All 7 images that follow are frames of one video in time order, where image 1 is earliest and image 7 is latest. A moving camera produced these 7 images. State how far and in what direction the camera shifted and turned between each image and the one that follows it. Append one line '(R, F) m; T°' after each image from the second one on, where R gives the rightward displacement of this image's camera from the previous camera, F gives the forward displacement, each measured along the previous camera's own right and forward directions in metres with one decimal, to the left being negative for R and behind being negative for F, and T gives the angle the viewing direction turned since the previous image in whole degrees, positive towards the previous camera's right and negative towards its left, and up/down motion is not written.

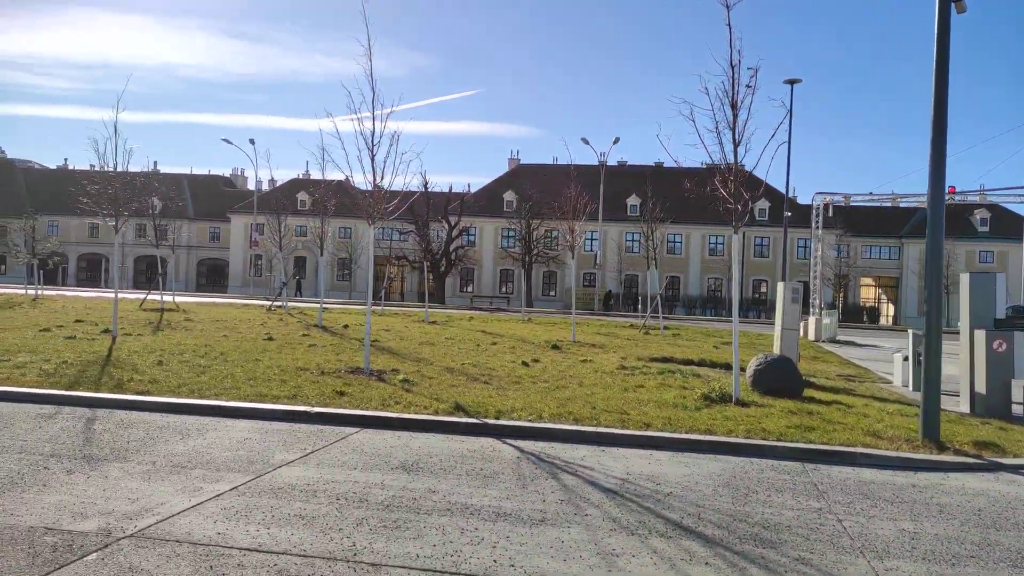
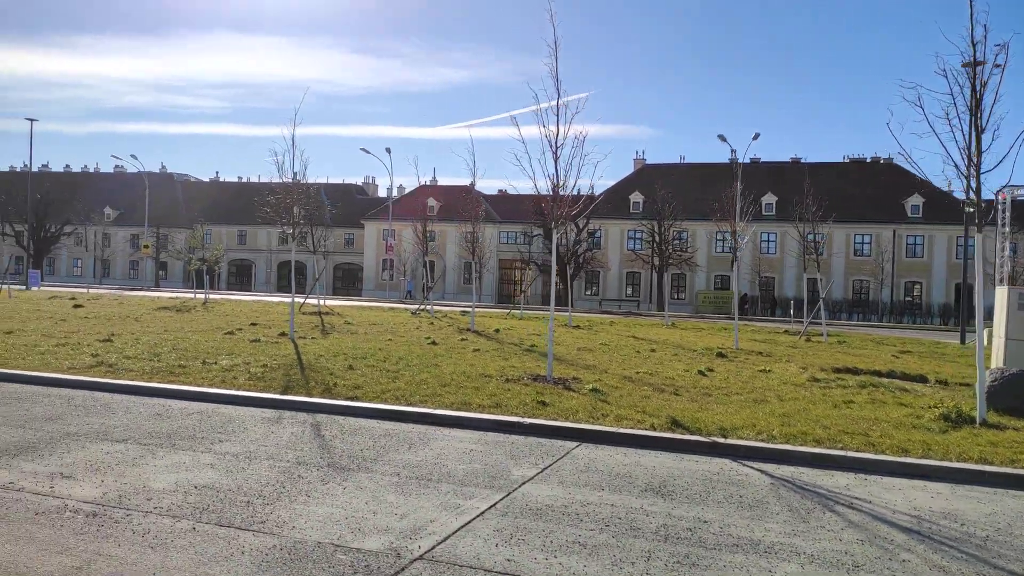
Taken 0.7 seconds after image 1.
(-1.2, +0.3) m; -9°
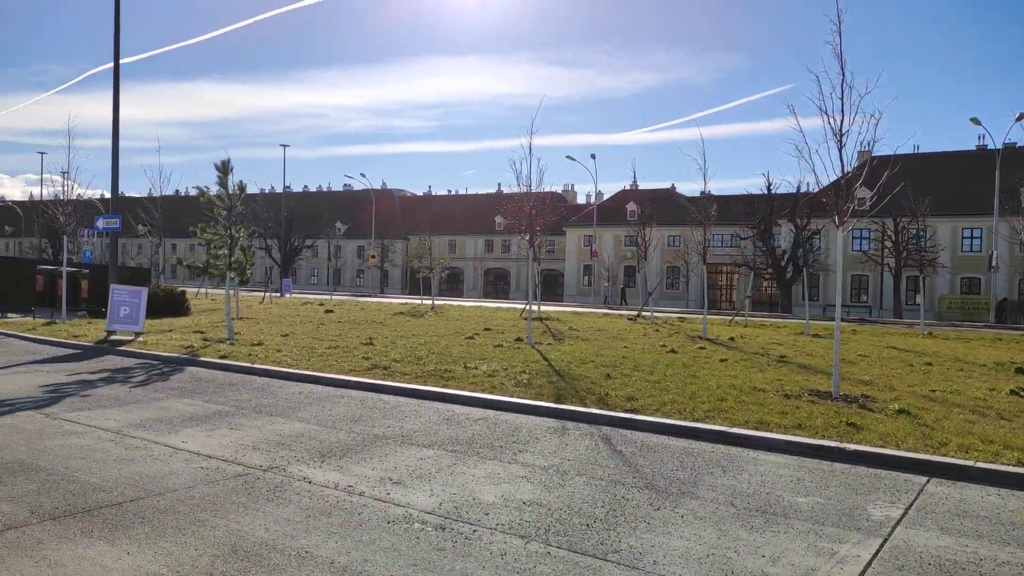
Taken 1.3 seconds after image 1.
(-1.1, +0.4) m; -16°
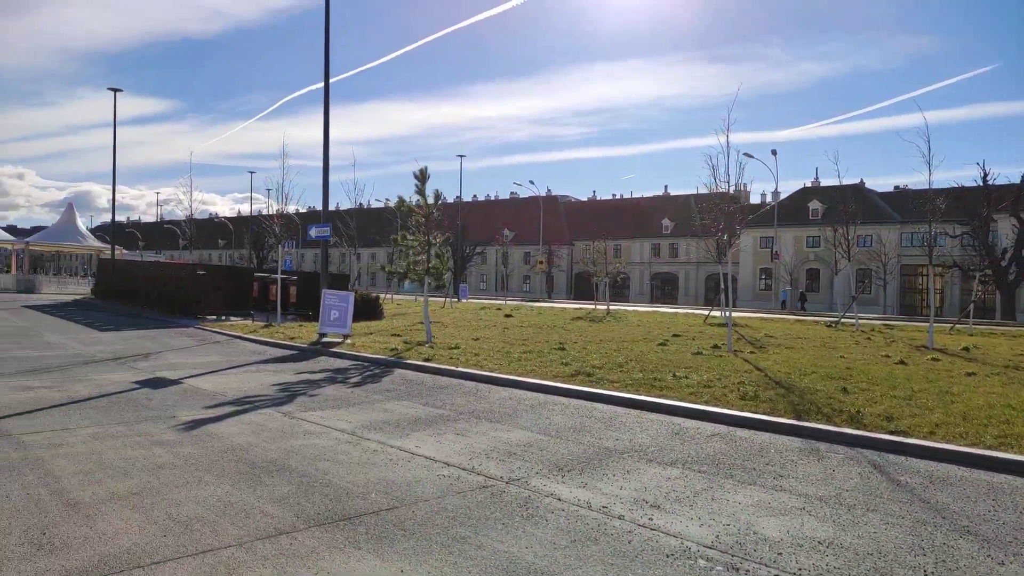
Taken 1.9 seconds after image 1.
(-0.8, +0.5) m; -13°
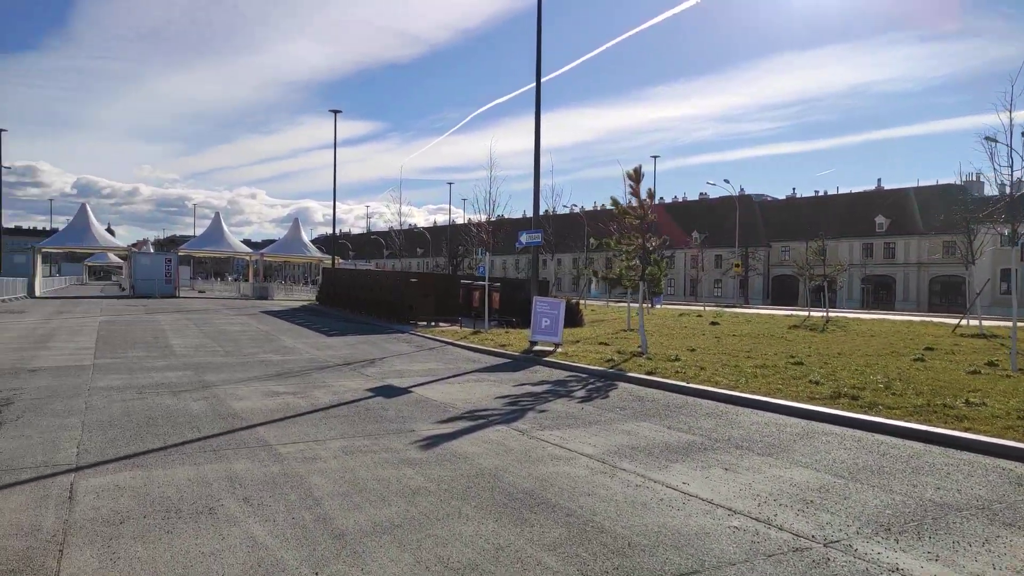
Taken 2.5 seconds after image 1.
(-0.8, +0.8) m; -15°
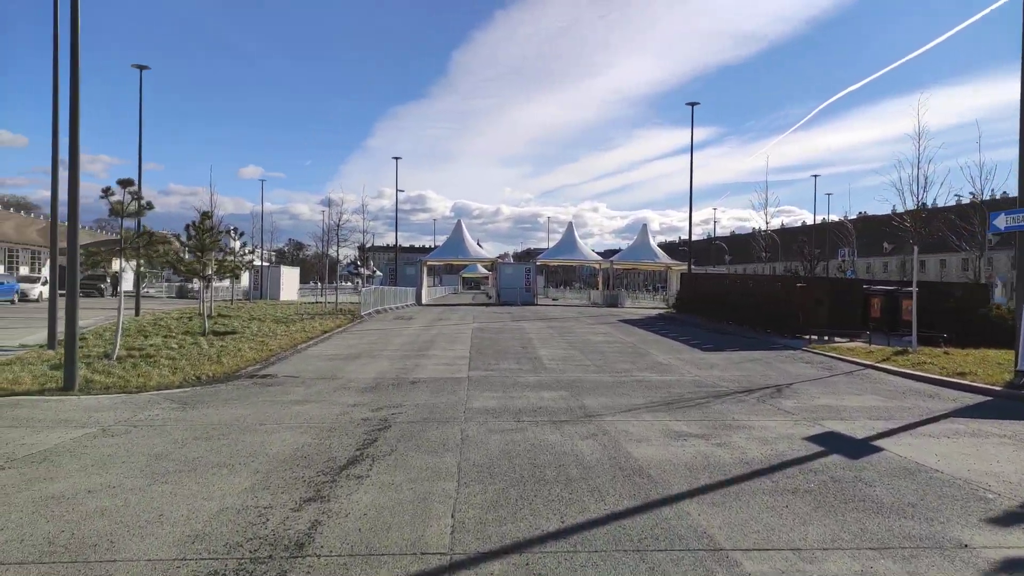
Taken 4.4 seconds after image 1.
(-1.6, +2.7) m; -27°
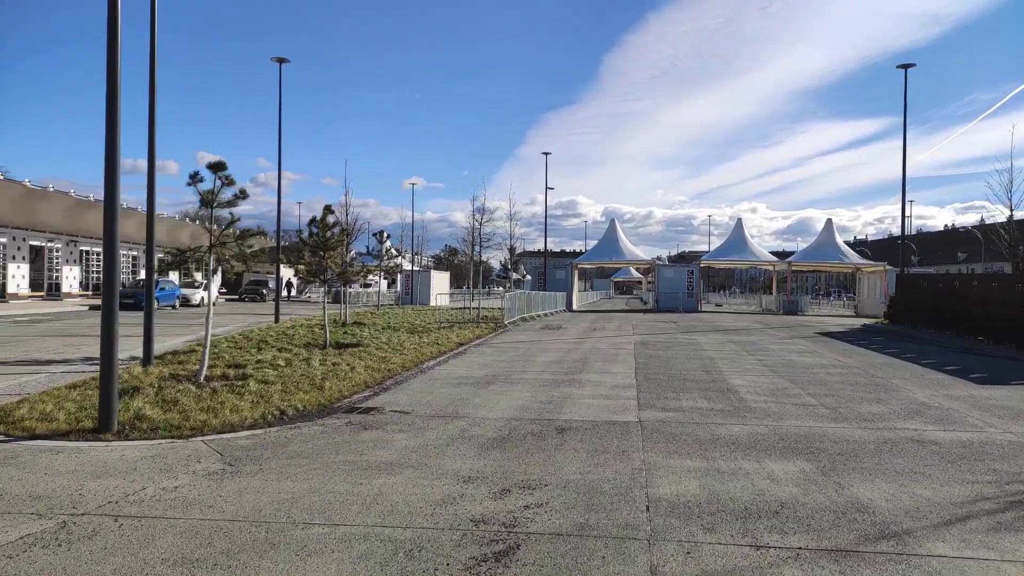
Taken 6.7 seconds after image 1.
(-0.5, +3.8) m; -12°
